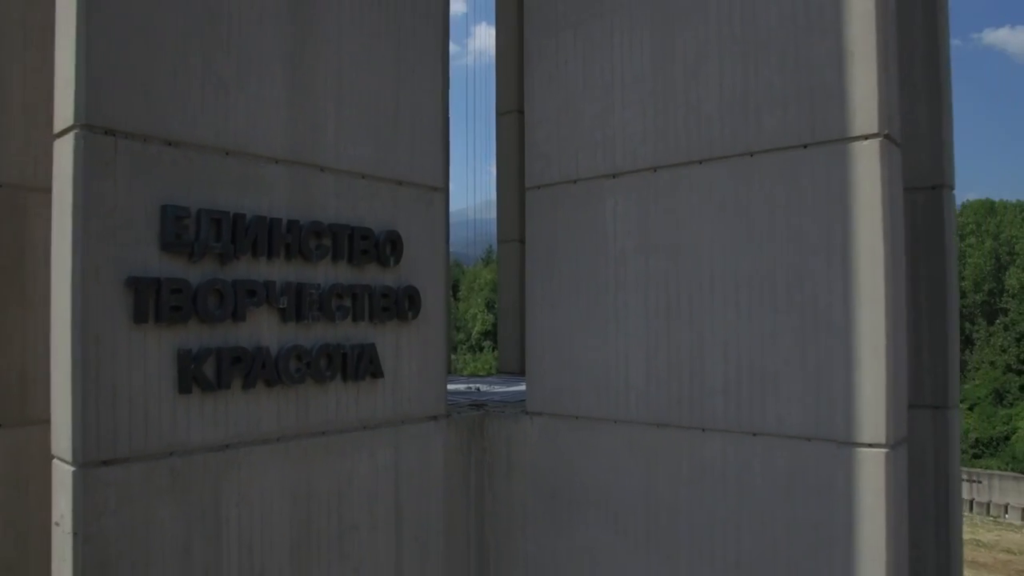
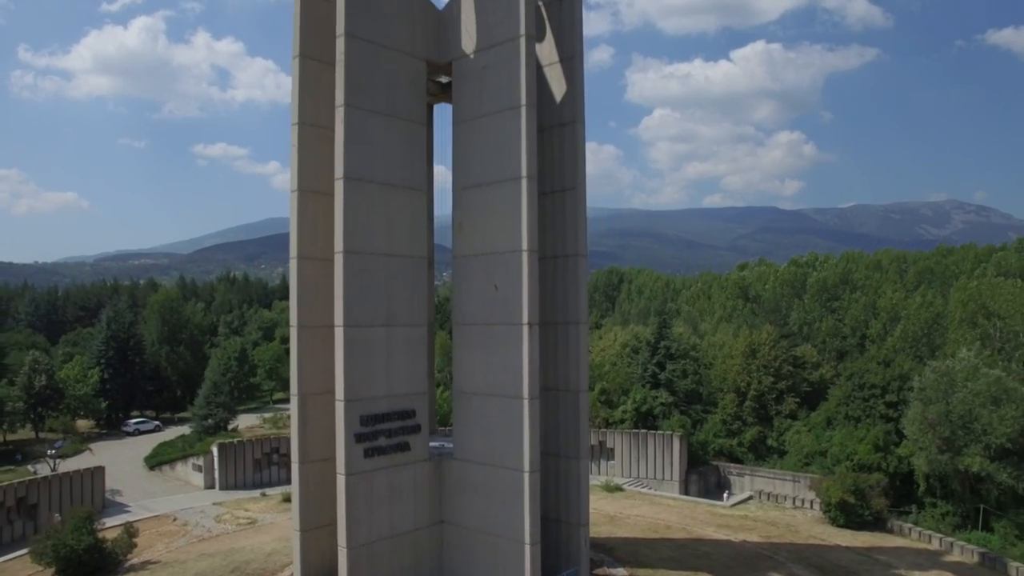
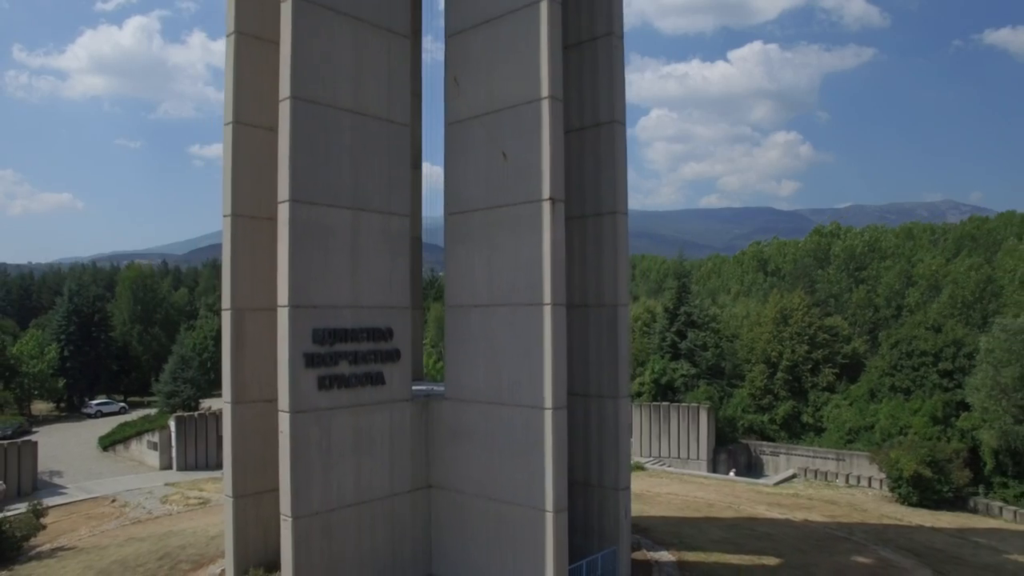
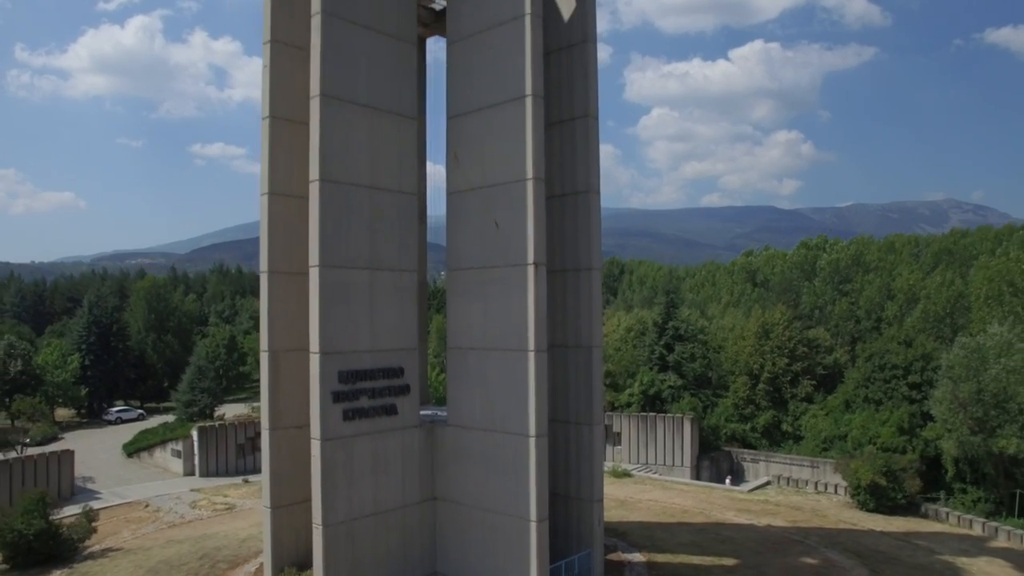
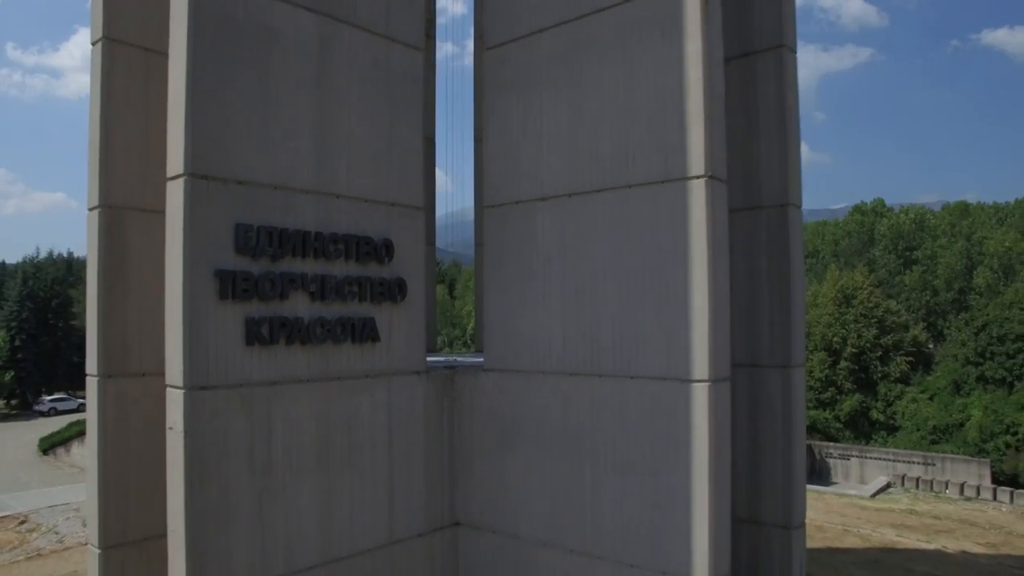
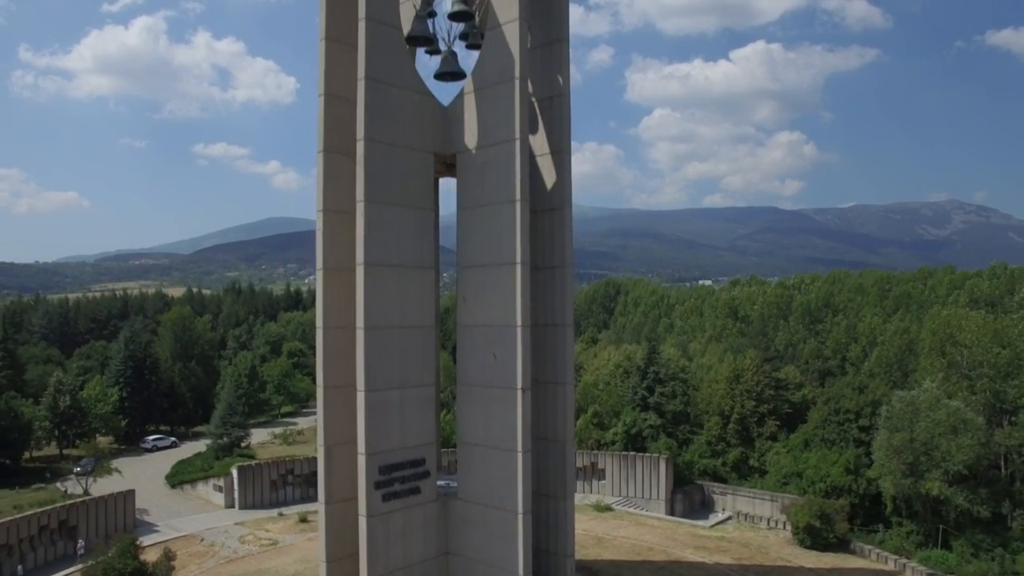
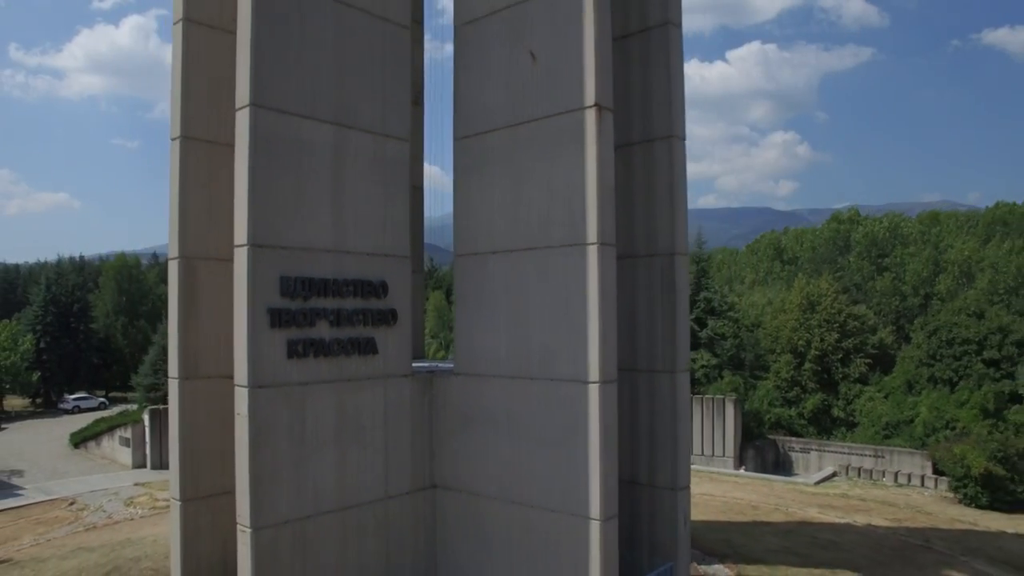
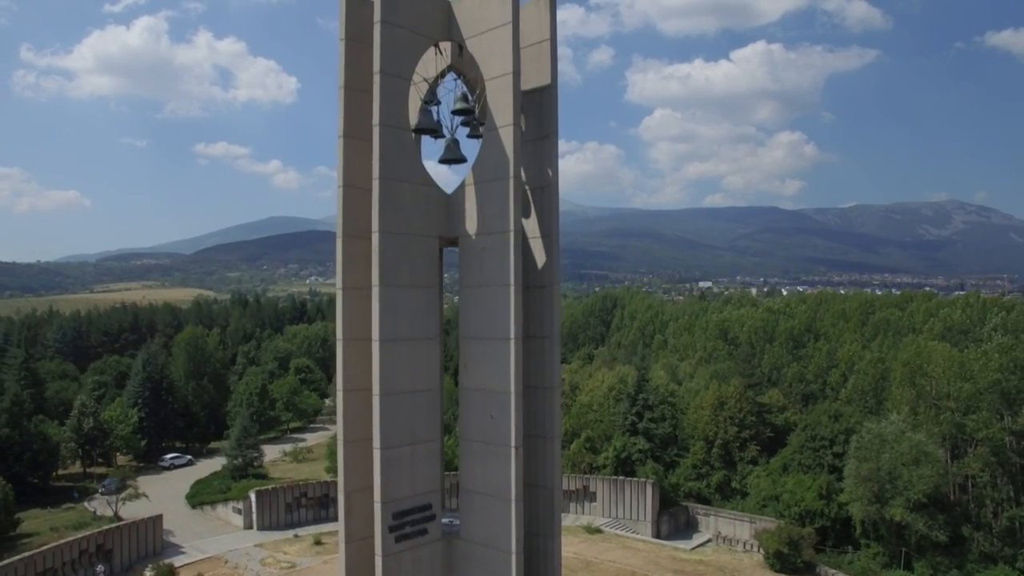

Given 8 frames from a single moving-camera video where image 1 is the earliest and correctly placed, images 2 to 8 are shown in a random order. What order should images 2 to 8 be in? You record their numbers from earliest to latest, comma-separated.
5, 7, 3, 4, 2, 6, 8
